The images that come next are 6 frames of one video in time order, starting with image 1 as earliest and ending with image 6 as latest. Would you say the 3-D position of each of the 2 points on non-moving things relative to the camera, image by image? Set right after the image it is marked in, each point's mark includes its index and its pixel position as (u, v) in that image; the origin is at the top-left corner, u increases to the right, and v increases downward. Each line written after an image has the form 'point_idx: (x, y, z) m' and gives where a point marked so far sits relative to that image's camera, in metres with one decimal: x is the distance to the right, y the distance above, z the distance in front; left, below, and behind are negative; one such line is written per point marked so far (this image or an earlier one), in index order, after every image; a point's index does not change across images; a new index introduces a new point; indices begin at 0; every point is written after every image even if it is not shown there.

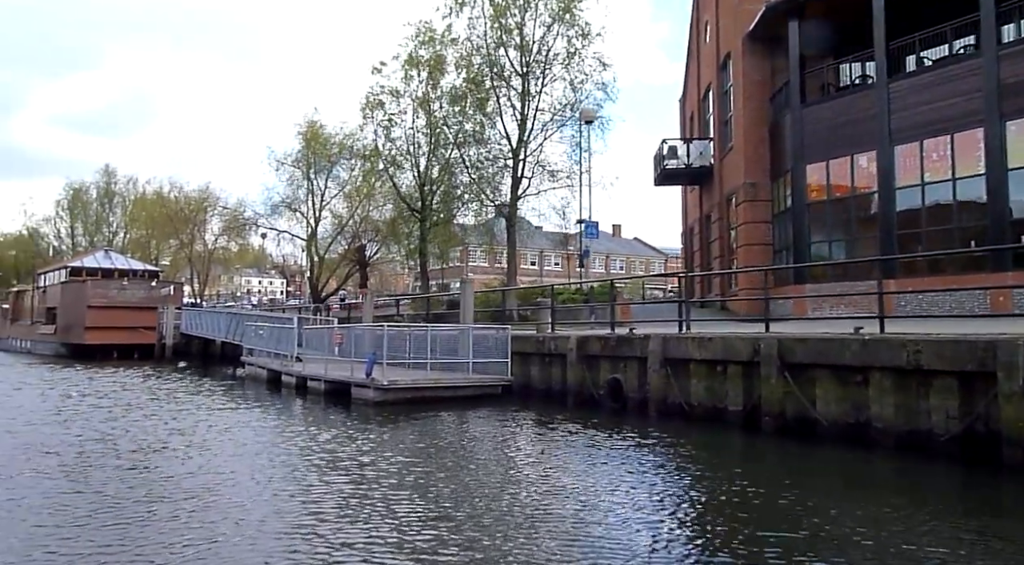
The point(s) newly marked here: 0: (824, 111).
0: (+7.3, +4.0, +19.3) m
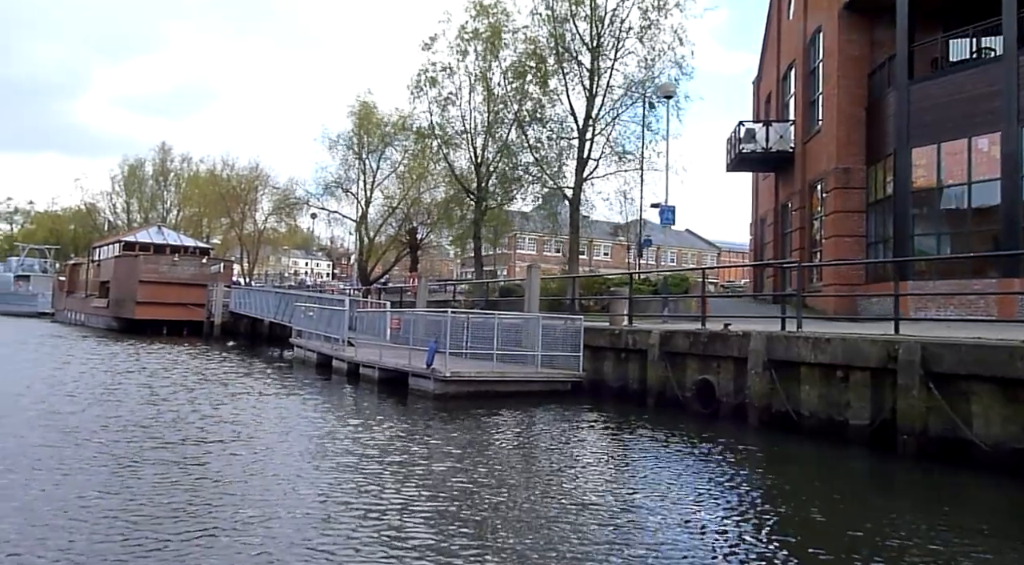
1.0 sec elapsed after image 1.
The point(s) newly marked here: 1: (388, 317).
0: (+8.9, +4.1, +17.4) m
1: (-2.6, -0.7, +17.4) m
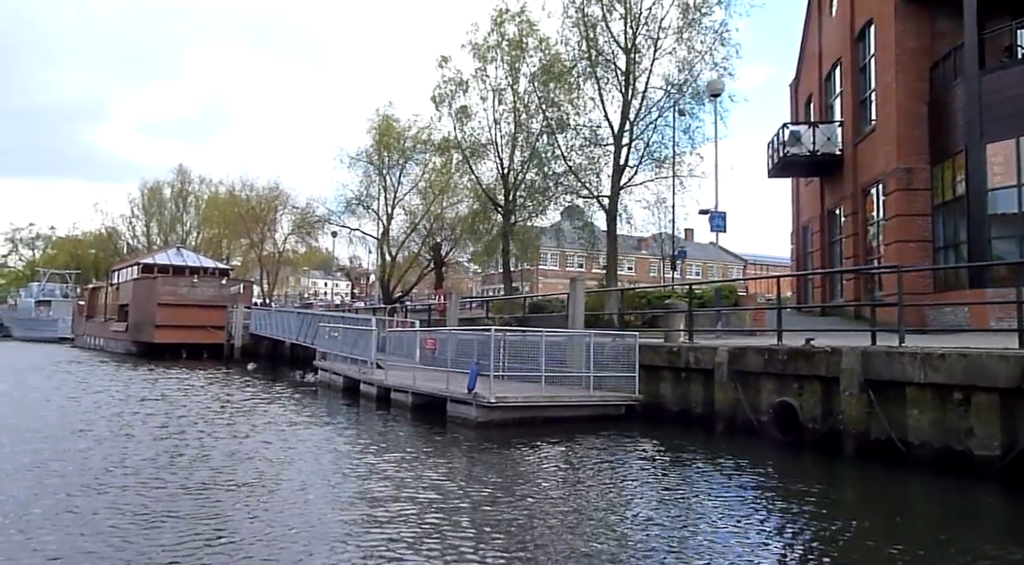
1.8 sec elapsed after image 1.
0: (+9.7, +3.9, +16.0) m
1: (-1.8, -1.1, +16.1) m
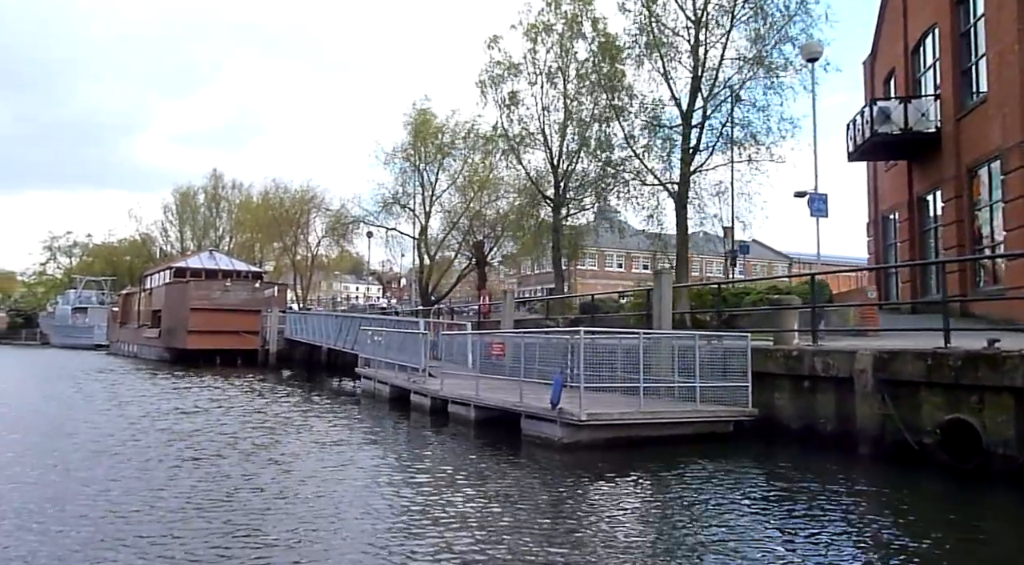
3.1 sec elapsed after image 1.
0: (+10.9, +4.1, +13.4) m
1: (-0.5, -1.0, +14.0) m
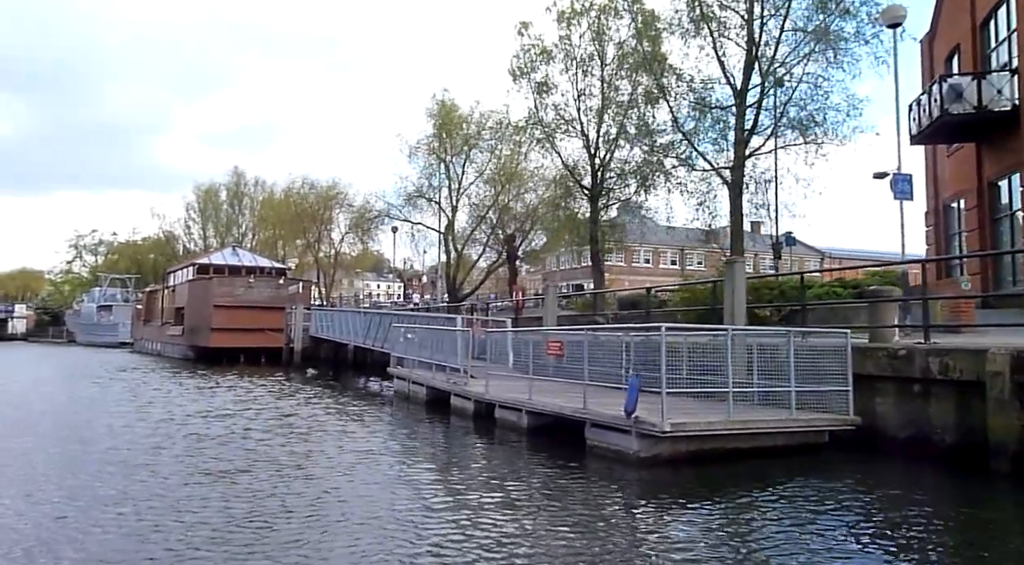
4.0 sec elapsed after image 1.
0: (+11.7, +4.3, +11.7) m
1: (+0.3, -0.9, +12.6) m
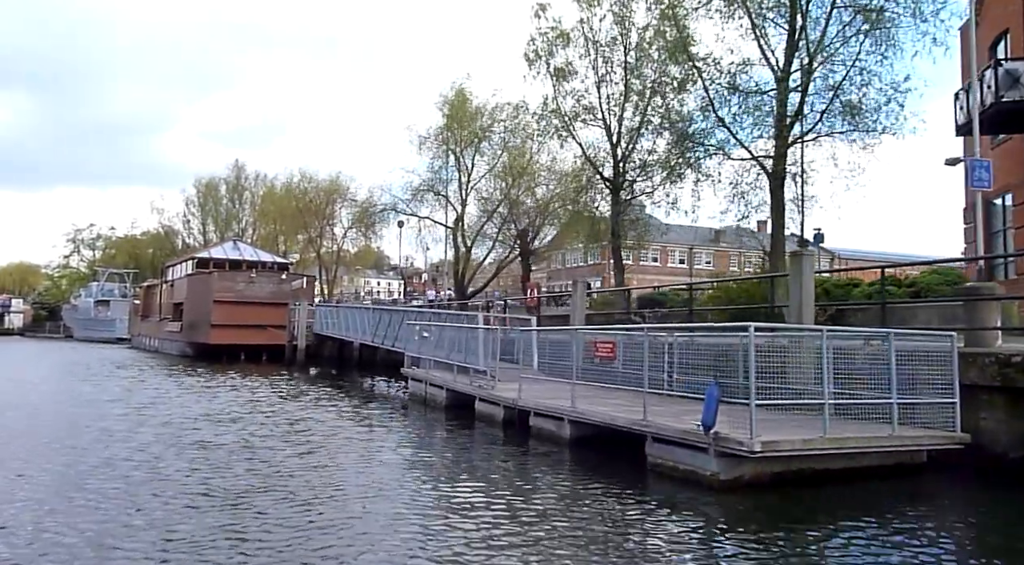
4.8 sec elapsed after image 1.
0: (+12.3, +4.3, +10.4) m
1: (+0.9, -0.8, +11.3) m
